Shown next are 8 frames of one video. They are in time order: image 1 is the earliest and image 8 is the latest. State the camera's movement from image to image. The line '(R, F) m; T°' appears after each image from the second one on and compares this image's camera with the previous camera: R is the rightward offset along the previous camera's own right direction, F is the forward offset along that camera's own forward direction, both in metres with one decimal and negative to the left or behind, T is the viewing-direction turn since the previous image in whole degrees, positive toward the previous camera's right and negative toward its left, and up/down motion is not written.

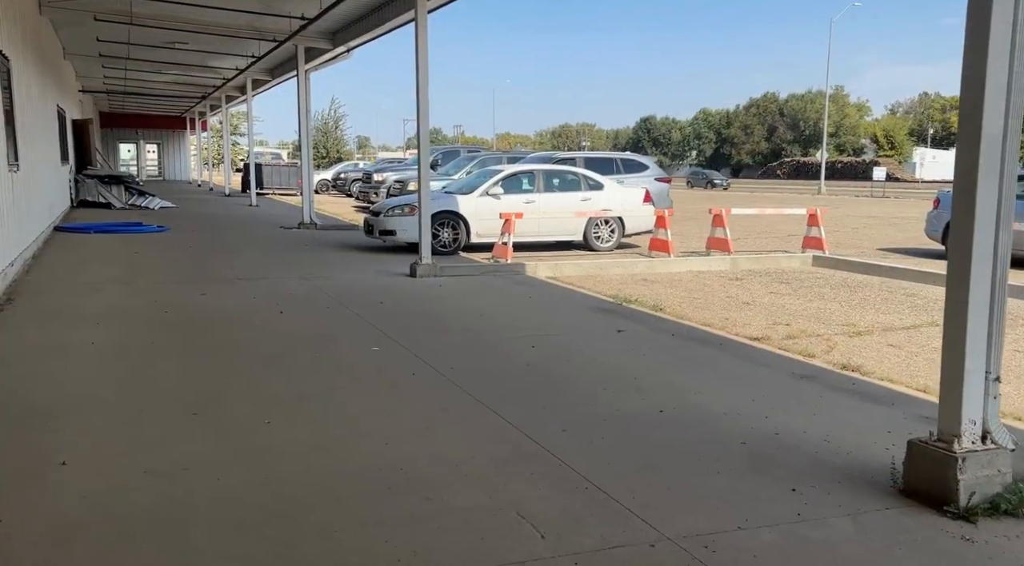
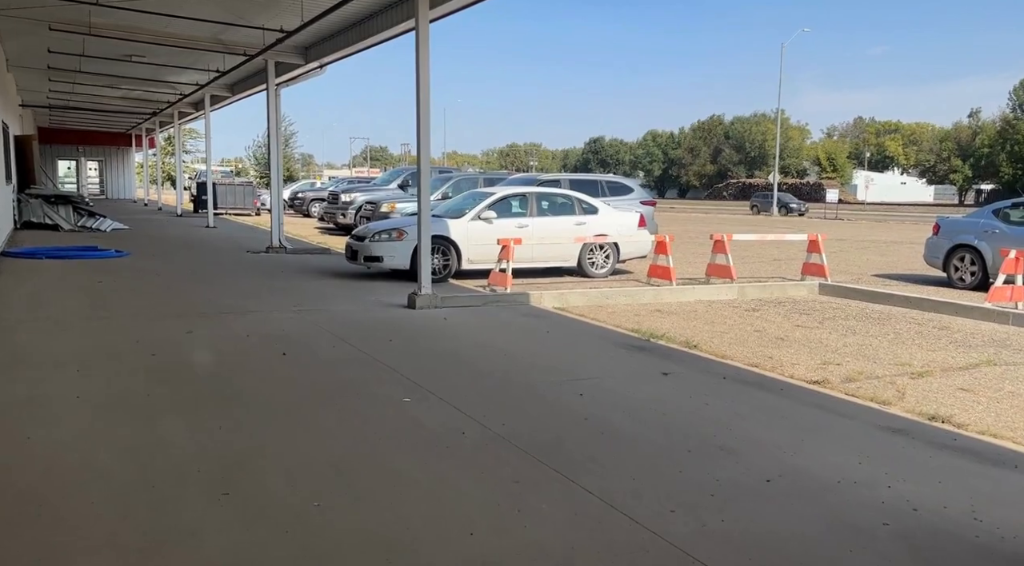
(-0.7, +0.7) m; +4°
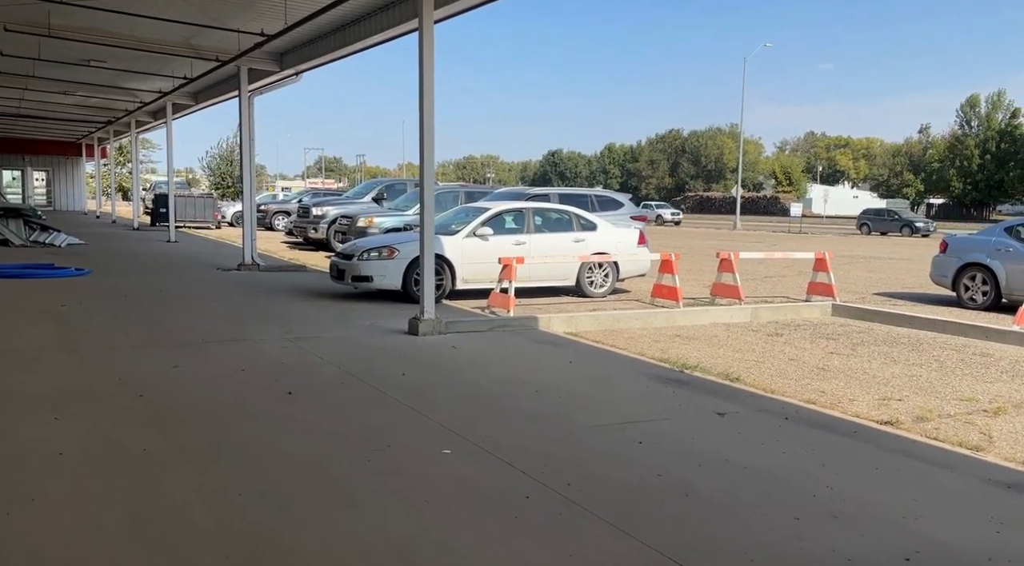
(-0.6, +0.8) m; +3°
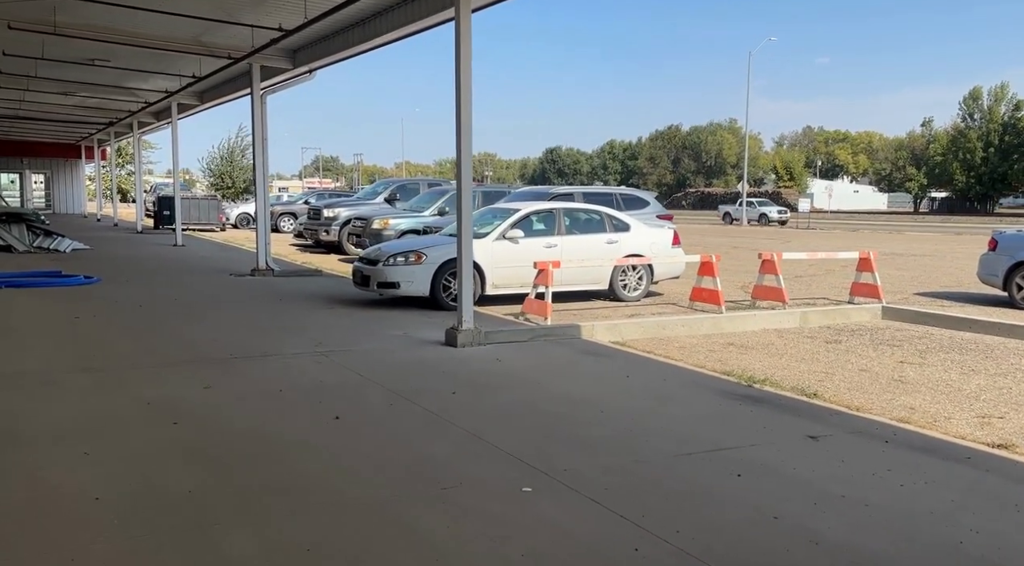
(-0.5, +0.6) m; 0°
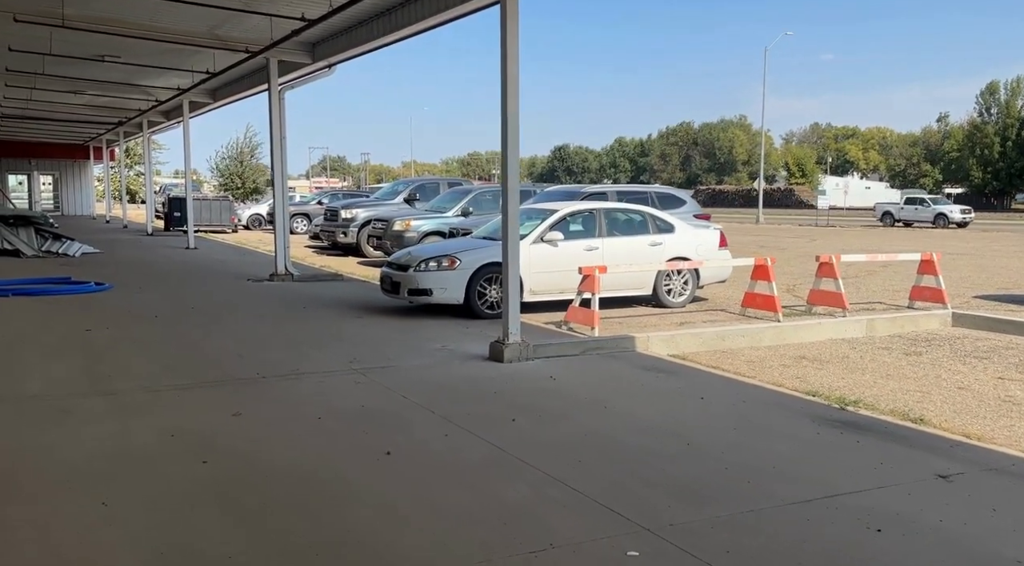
(-0.4, +0.8) m; 0°
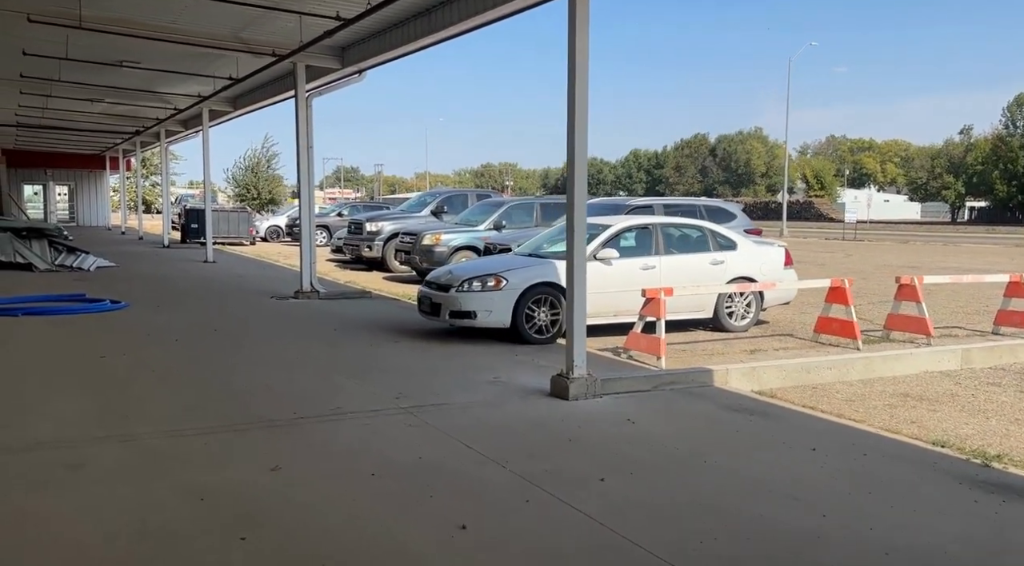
(-0.4, +0.9) m; -1°
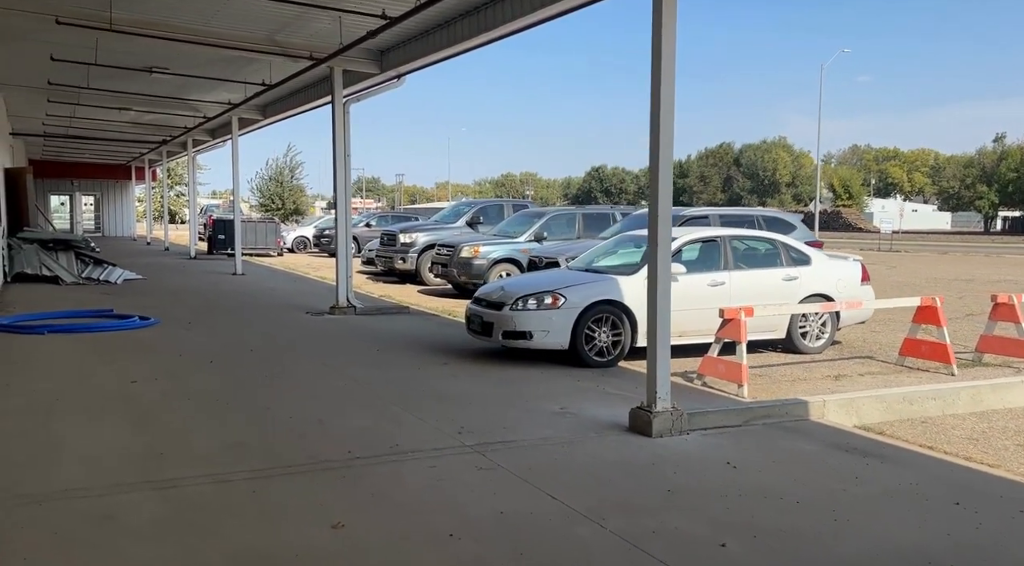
(-0.4, +0.8) m; -1°
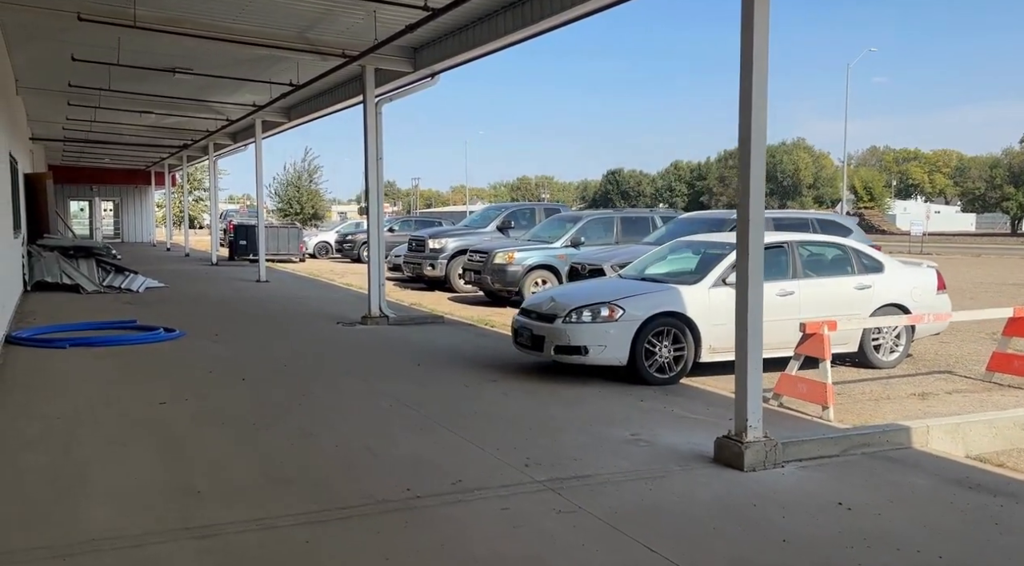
(-0.4, +0.7) m; -1°
